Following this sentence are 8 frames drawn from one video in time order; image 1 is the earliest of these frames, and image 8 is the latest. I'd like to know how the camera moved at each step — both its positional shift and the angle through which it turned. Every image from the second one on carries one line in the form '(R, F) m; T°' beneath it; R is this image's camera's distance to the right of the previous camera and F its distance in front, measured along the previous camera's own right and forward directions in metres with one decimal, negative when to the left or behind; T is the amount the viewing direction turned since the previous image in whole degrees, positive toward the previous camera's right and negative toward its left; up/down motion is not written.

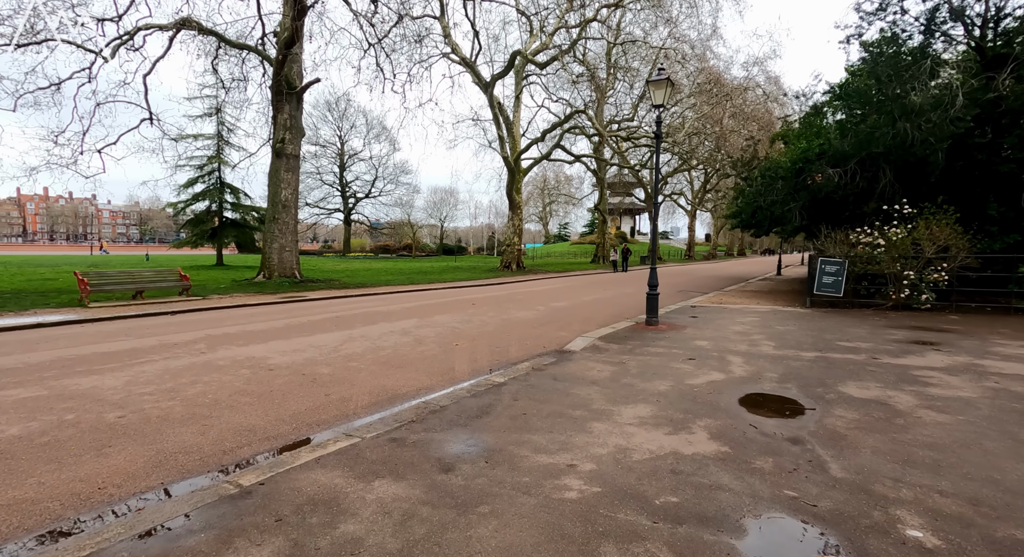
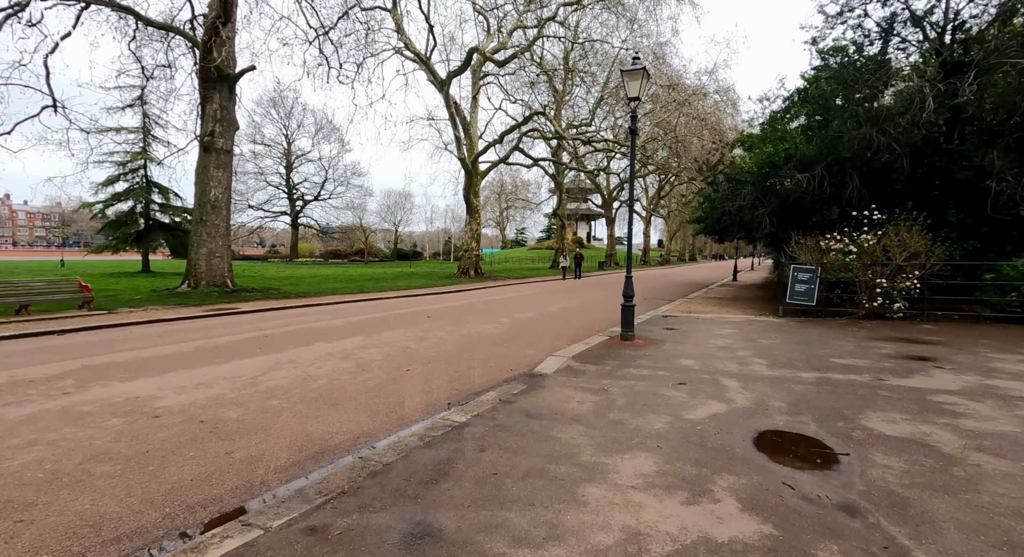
(-0.1, +1.1) m; +5°
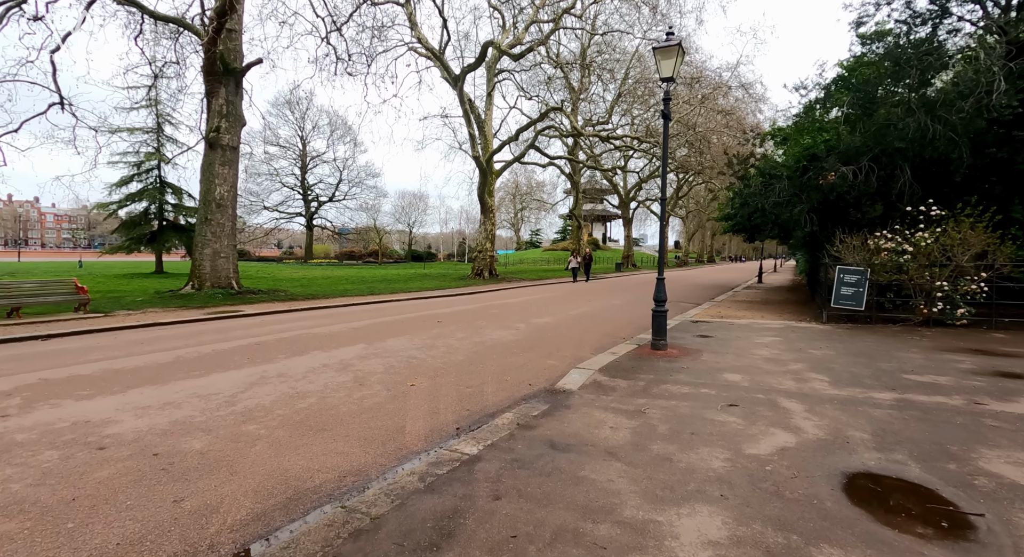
(-0.1, +0.9) m; -2°
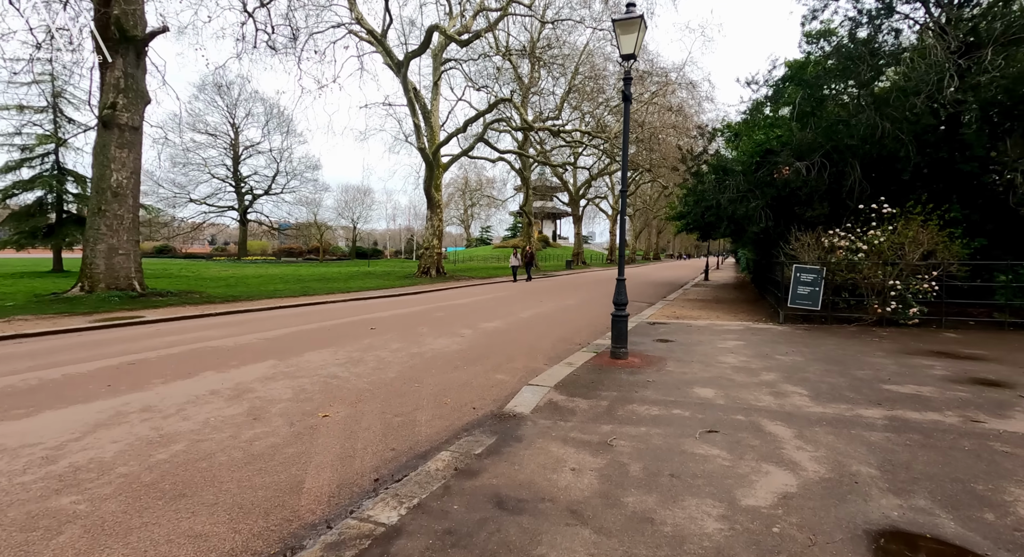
(+0.1, +1.0) m; +6°
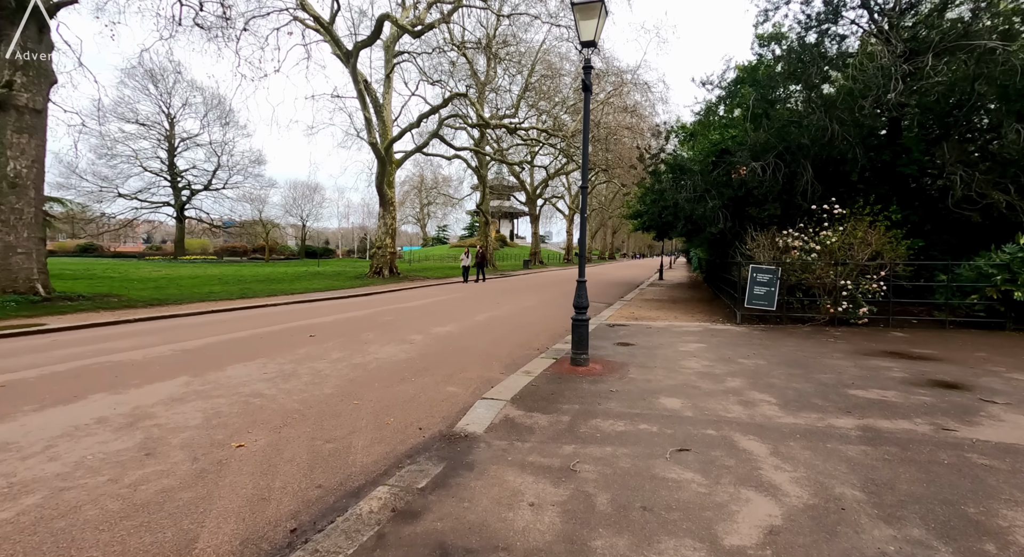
(+0.1, +0.5) m; +5°
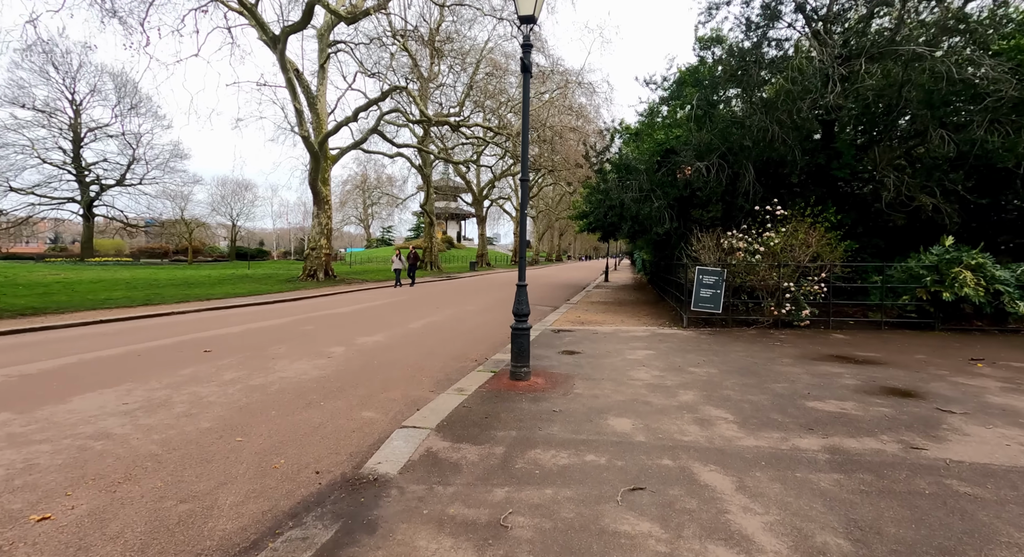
(+0.2, +0.8) m; +6°
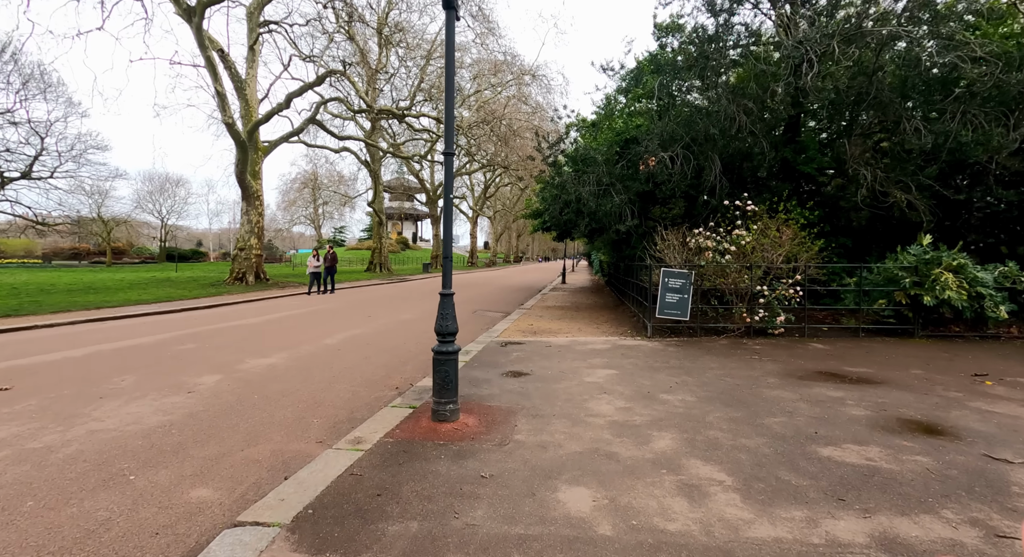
(+0.4, +1.5) m; +5°
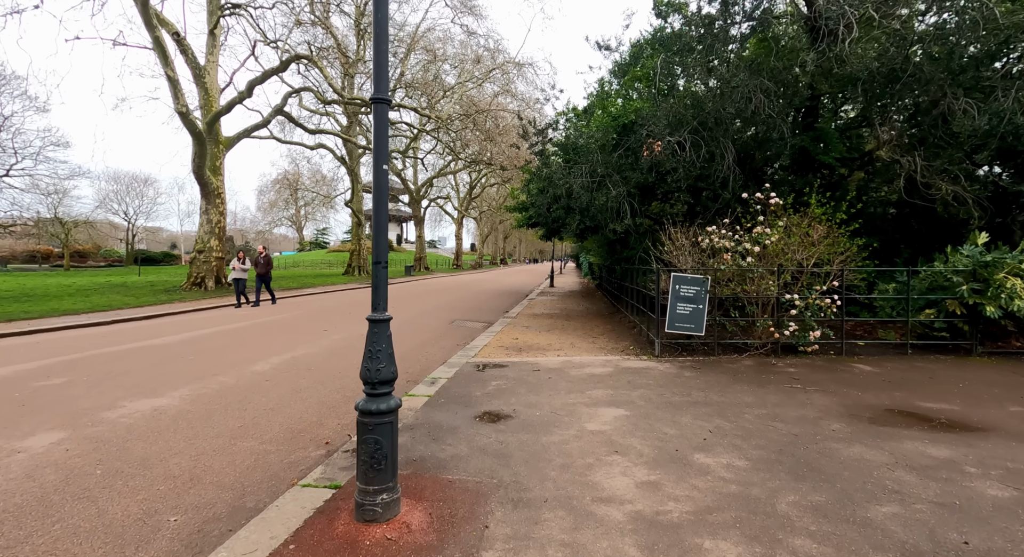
(+0.1, +1.7) m; +1°
